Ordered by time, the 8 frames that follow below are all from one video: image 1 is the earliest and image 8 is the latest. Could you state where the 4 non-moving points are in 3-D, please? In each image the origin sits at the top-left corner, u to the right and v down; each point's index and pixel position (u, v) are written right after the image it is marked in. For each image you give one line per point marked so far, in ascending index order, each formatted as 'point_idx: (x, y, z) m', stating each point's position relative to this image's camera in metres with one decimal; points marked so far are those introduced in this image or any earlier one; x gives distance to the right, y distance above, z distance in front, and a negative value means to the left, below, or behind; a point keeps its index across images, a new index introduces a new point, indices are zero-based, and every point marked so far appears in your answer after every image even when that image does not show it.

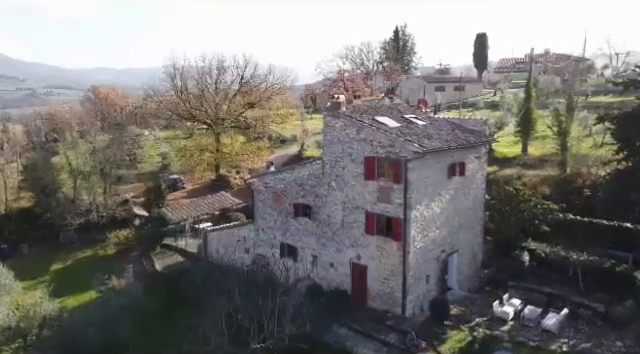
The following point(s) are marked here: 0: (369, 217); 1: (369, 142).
0: (+1.9, -1.6, +20.0) m
1: (+1.8, +1.3, +19.5) m
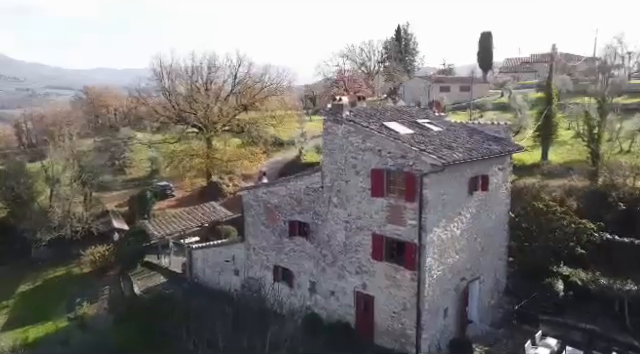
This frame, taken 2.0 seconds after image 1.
0: (+1.9, -2.1, +17.0) m
1: (+1.8, +0.8, +16.5) m
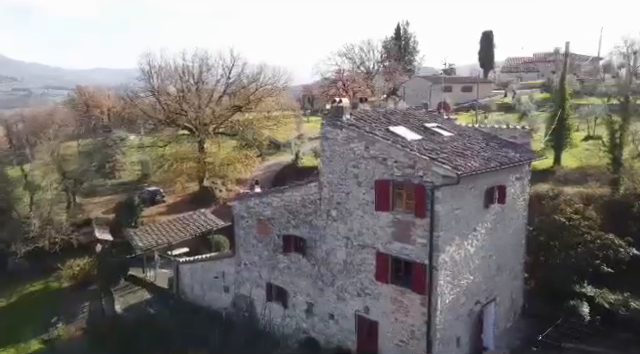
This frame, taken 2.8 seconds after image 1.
0: (+1.8, -2.4, +15.1) m
1: (+1.7, +0.5, +14.6) m
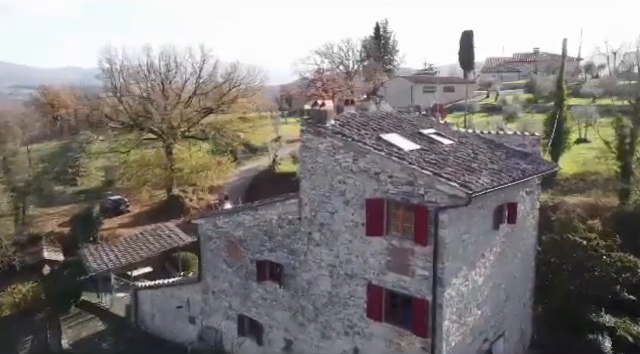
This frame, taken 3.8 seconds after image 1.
0: (+1.3, -2.8, +12.7) m
1: (+1.3, 0.0, +12.2) m
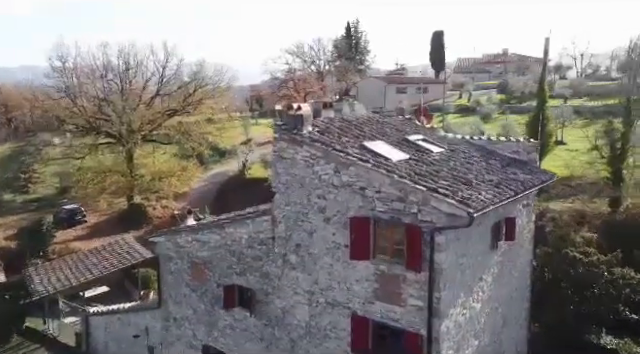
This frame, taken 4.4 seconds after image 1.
0: (+0.8, -3.2, +11.0) m
1: (+0.8, -0.3, +10.5) m
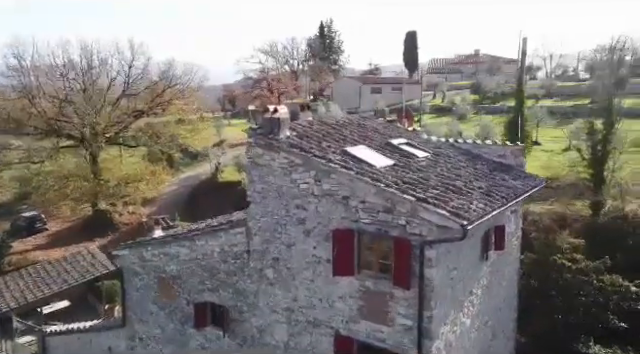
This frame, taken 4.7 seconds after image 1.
0: (+0.4, -3.3, +10.2) m
1: (+0.4, -0.4, +9.7) m
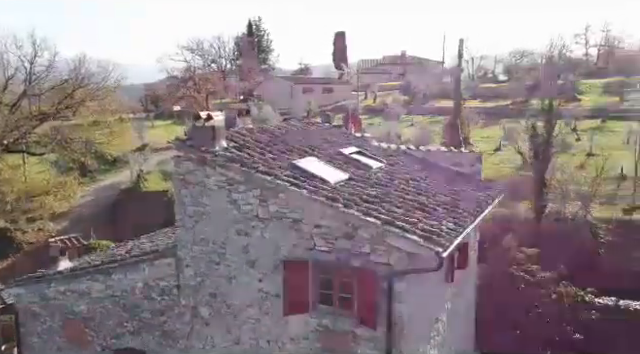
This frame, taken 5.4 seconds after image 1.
0: (-0.4, -3.6, +8.6) m
1: (-0.4, -0.7, +8.1) m
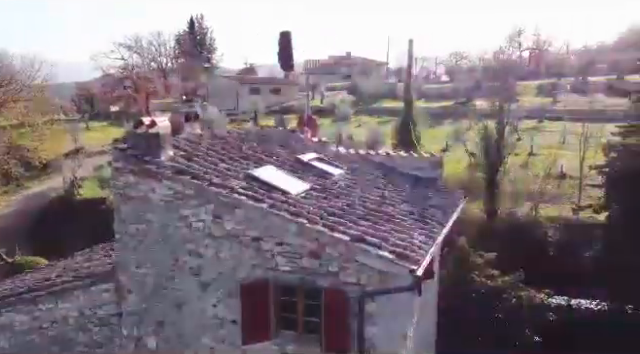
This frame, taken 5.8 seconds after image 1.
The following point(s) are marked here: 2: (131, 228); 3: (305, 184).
0: (-1.0, -3.8, +7.7) m
1: (-1.0, -0.9, +7.2) m
2: (-2.8, -0.8, +7.8) m
3: (-0.2, -0.1, +8.7) m
